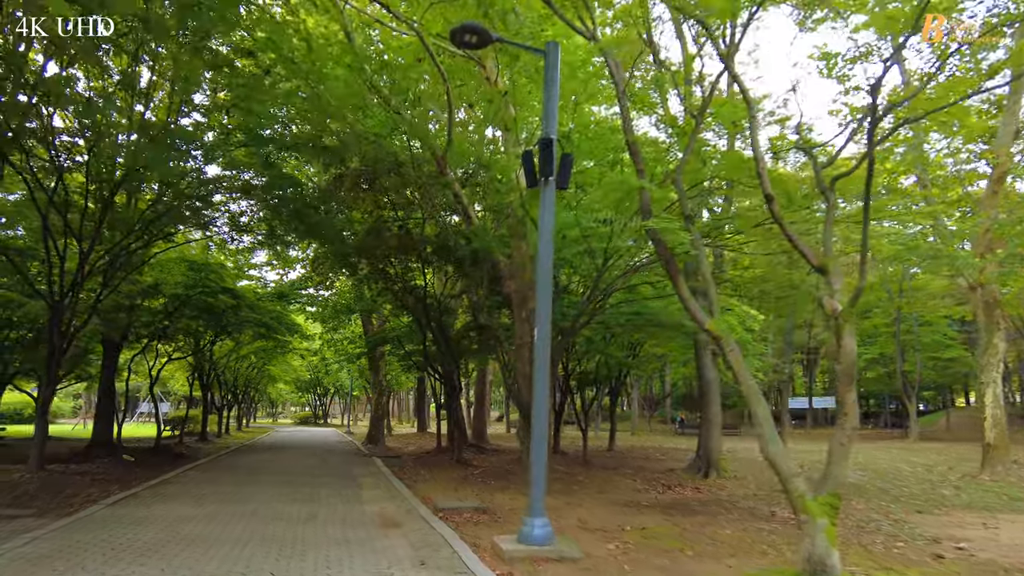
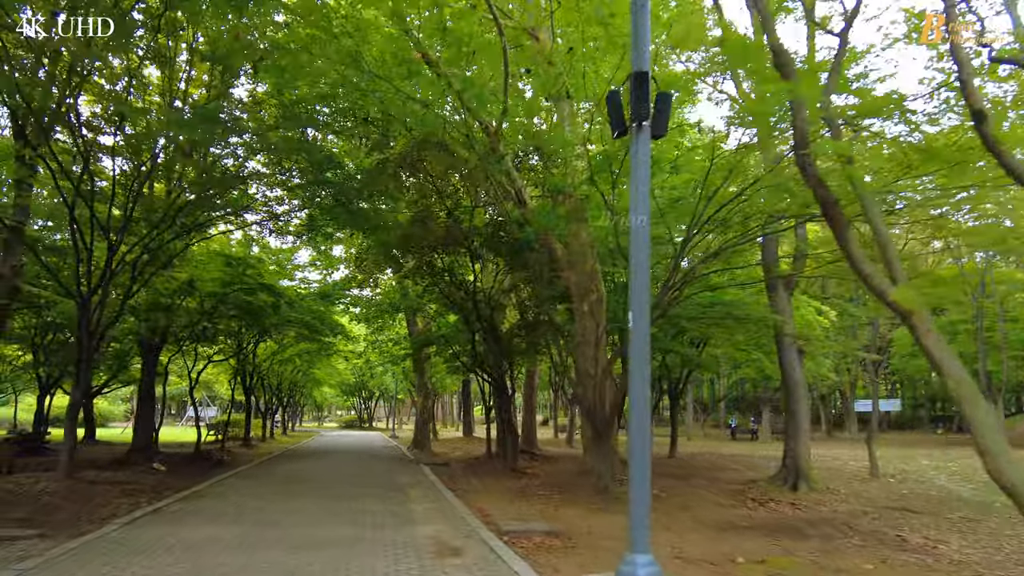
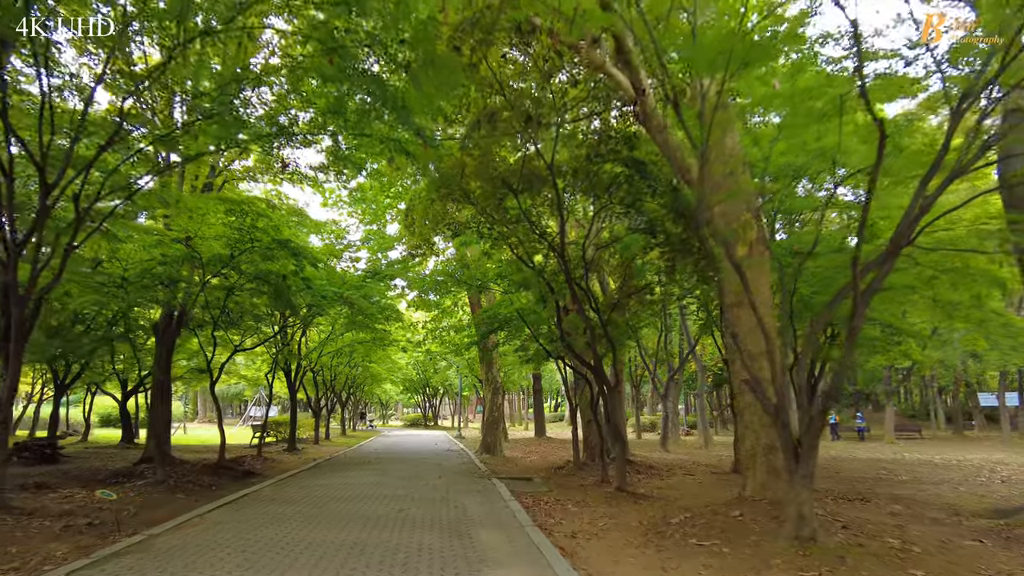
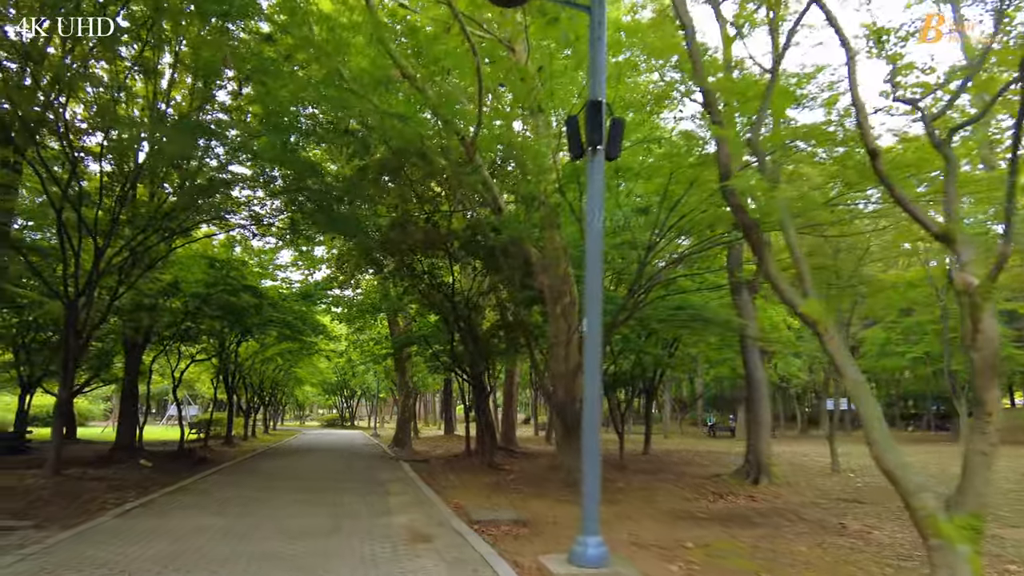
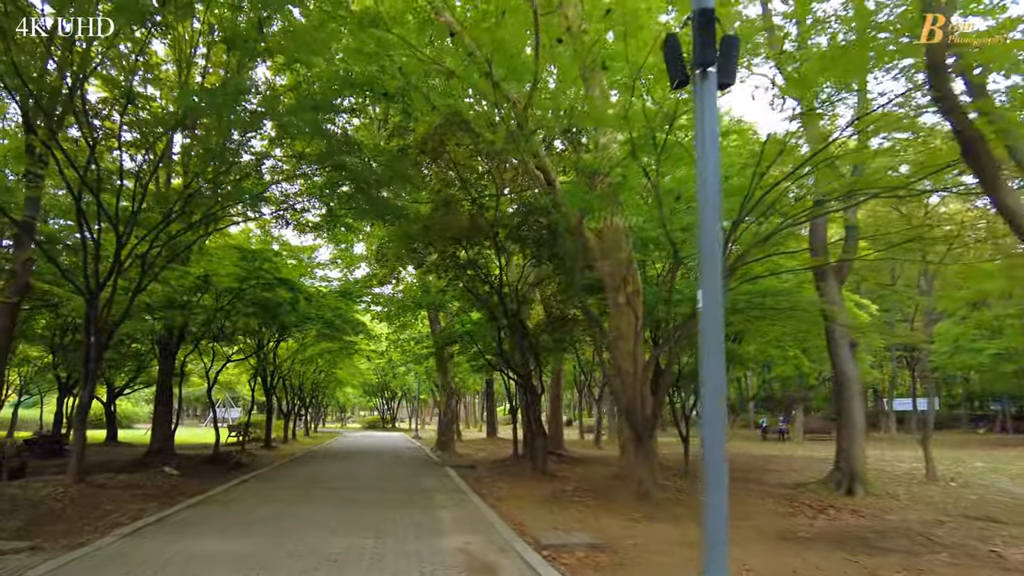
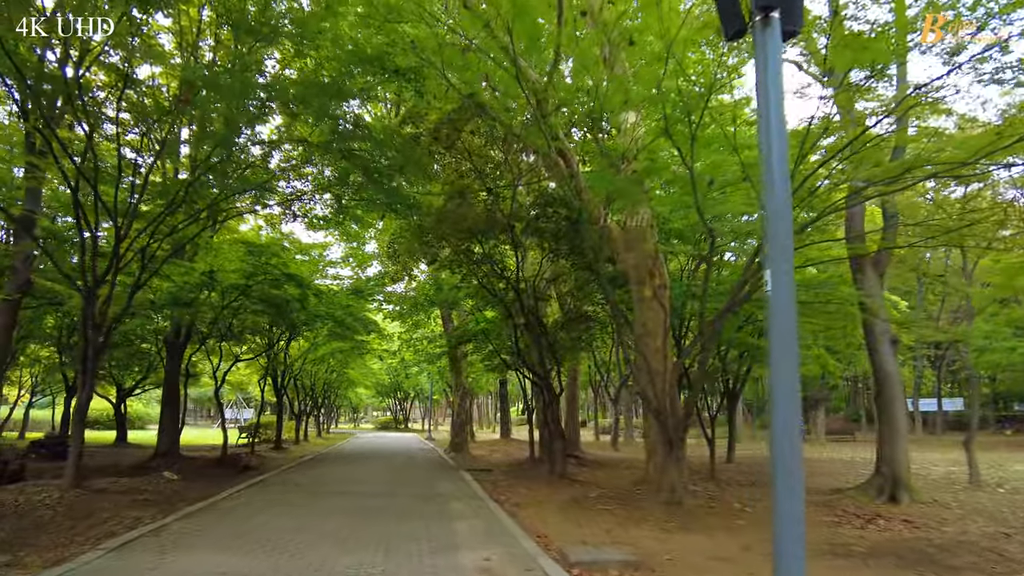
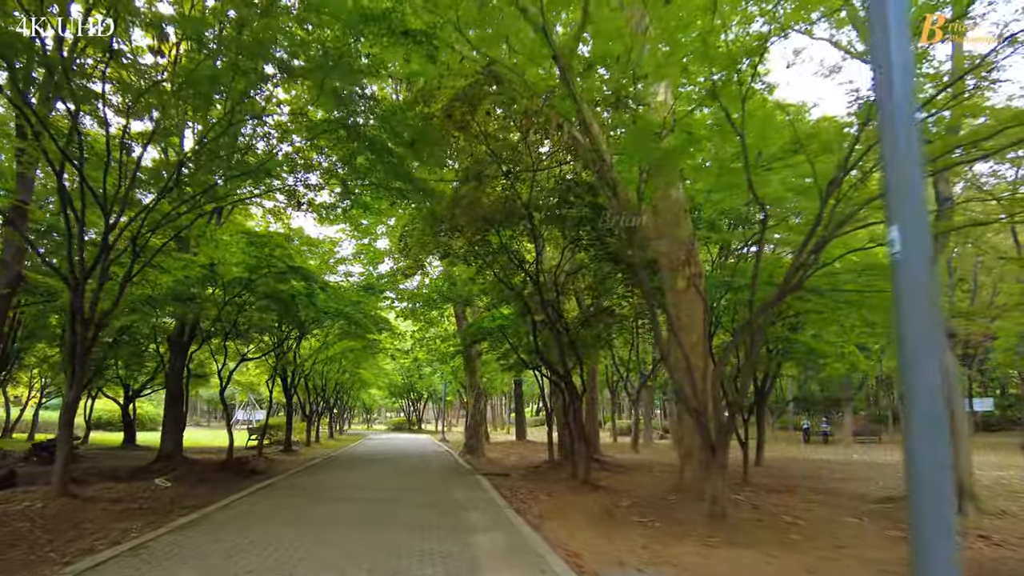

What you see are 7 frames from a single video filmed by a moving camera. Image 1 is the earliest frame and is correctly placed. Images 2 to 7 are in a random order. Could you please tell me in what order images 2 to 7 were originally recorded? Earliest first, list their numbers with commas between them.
4, 2, 5, 6, 7, 3
